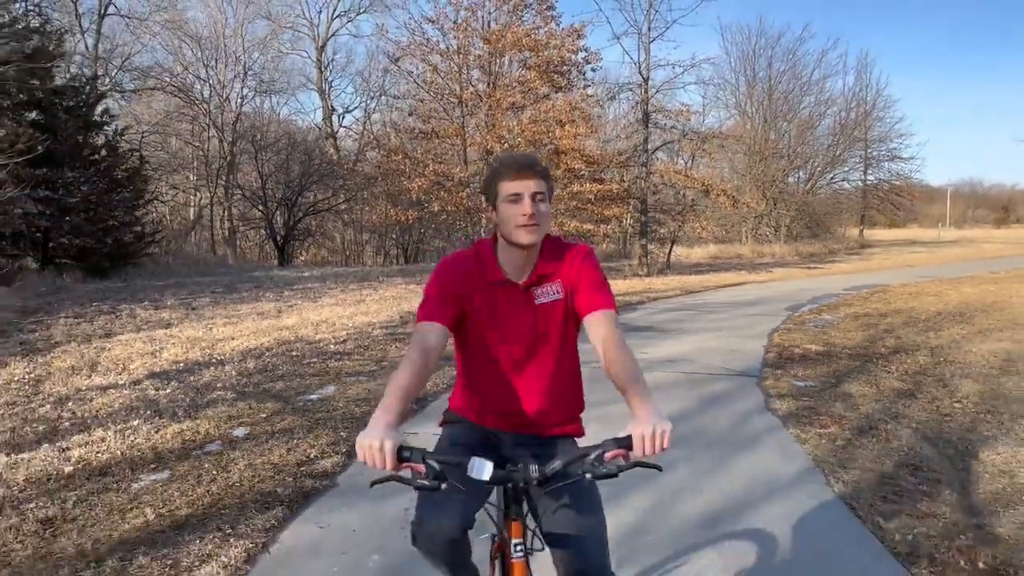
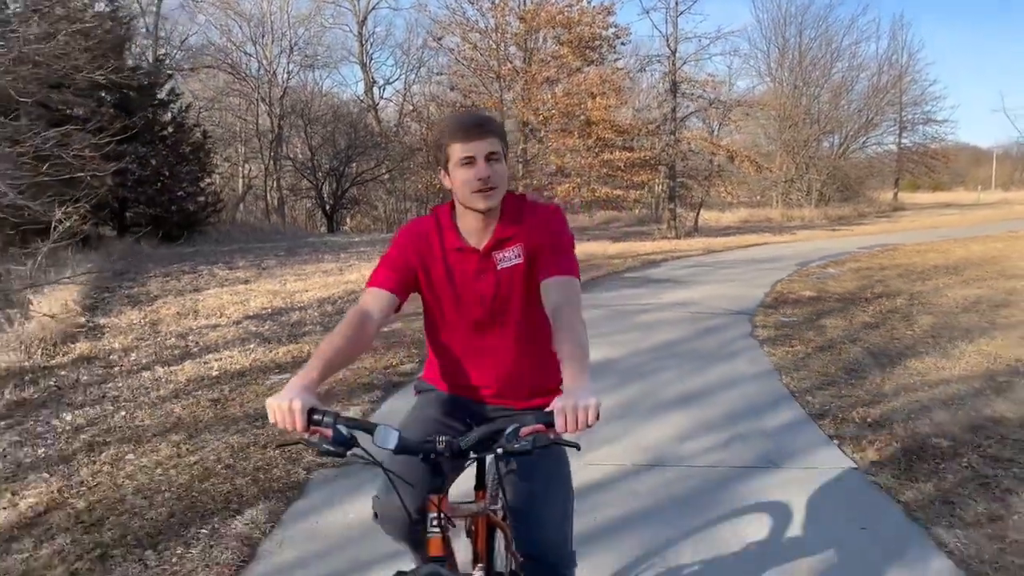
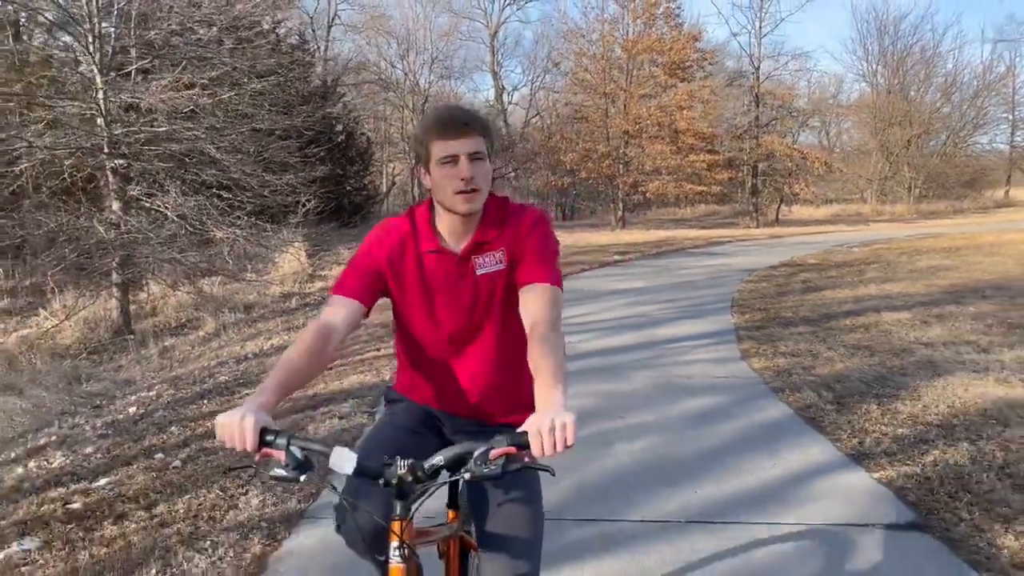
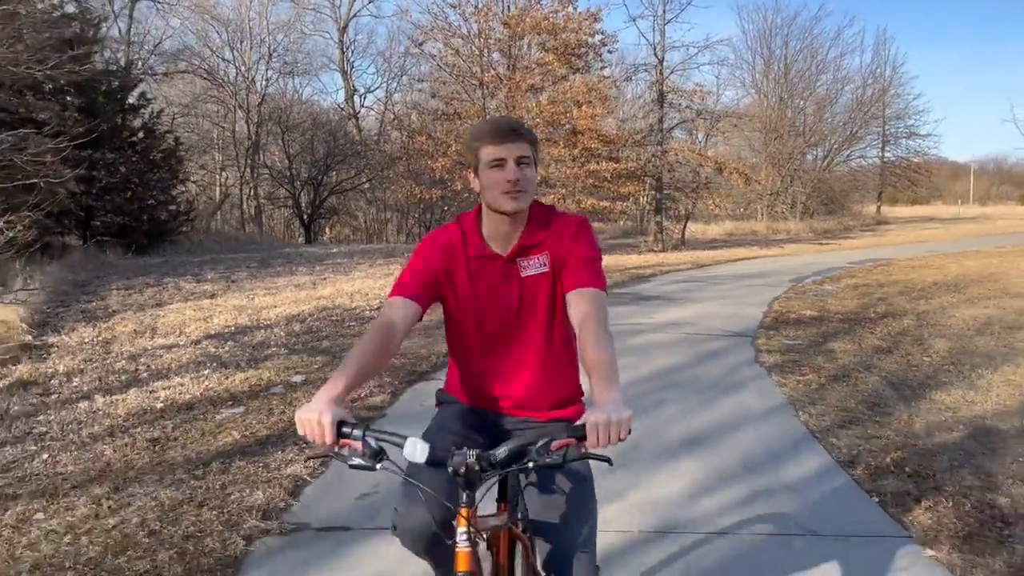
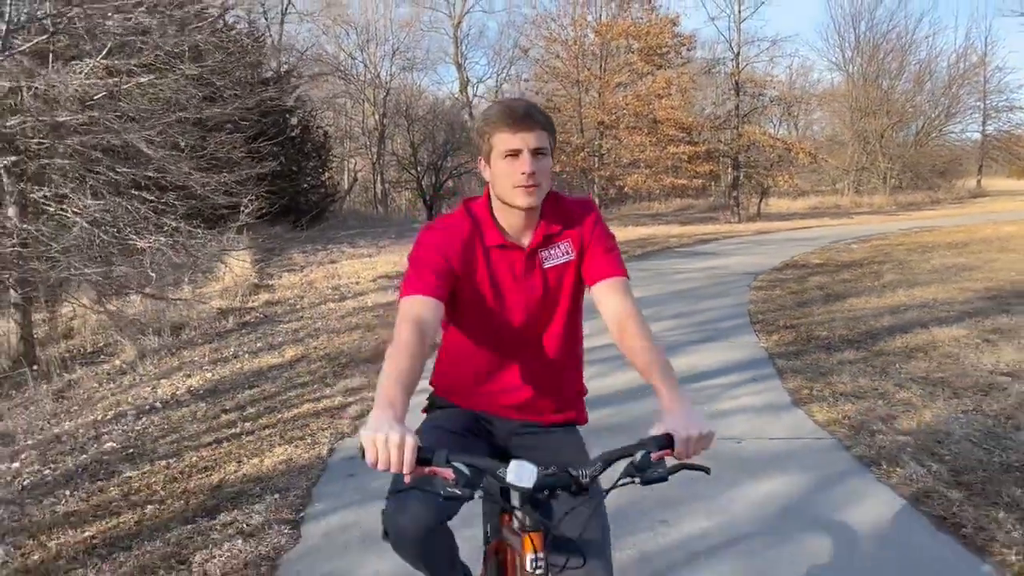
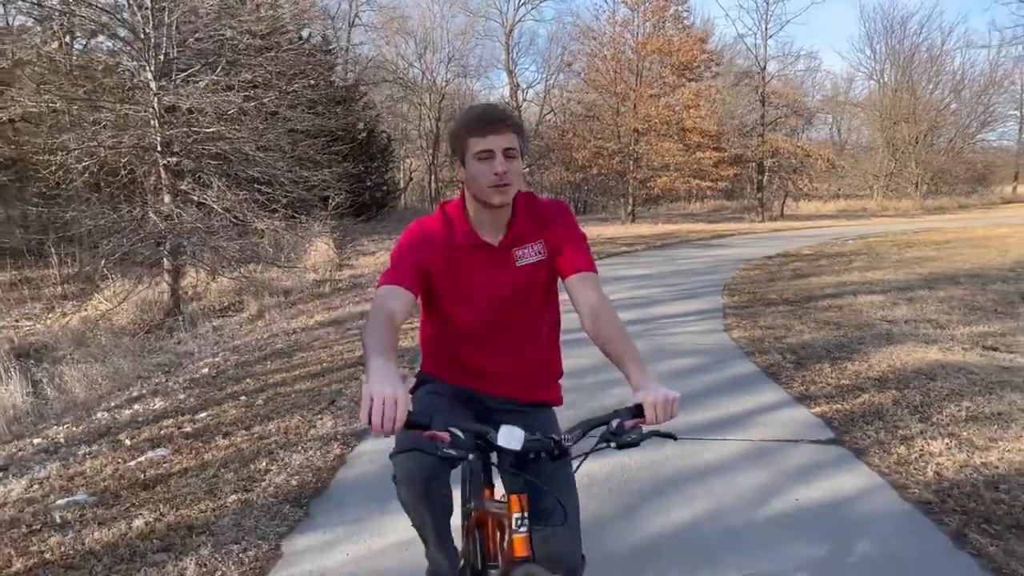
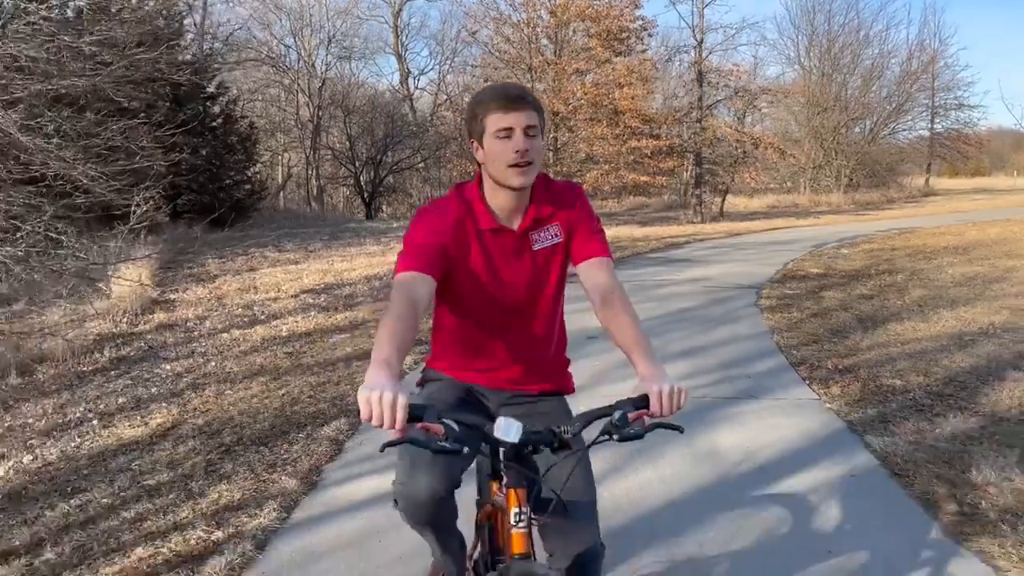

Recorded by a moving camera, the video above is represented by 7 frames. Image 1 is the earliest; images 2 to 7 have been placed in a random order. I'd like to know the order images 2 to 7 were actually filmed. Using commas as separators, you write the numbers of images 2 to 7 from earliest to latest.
4, 2, 7, 5, 3, 6
